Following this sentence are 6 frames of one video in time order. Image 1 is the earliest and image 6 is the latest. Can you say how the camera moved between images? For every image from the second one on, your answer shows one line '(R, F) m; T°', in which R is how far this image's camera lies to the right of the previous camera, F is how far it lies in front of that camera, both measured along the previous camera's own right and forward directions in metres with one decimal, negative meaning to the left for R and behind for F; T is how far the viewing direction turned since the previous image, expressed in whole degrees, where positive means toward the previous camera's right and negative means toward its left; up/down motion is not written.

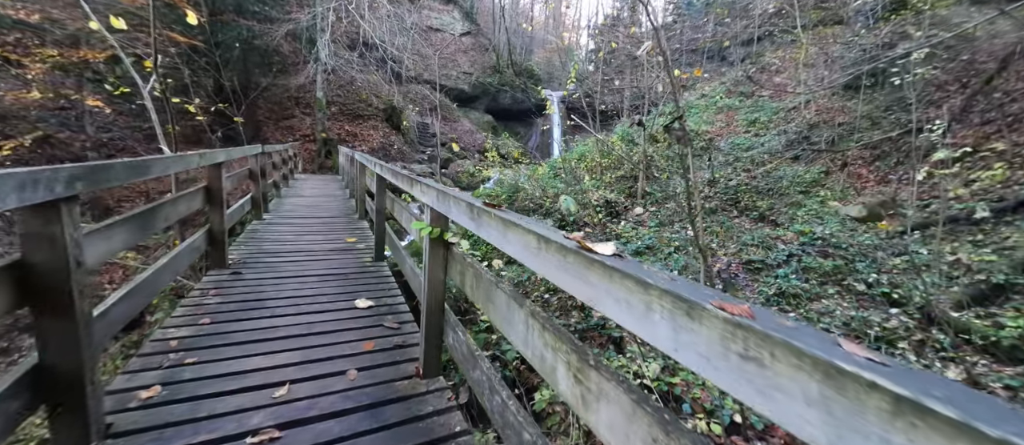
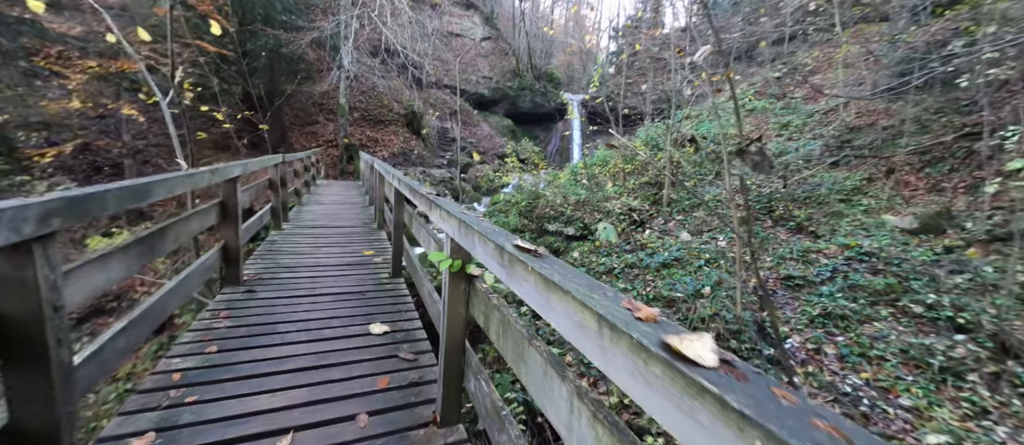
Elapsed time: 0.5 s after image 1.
(0.0, +0.1) m; -3°
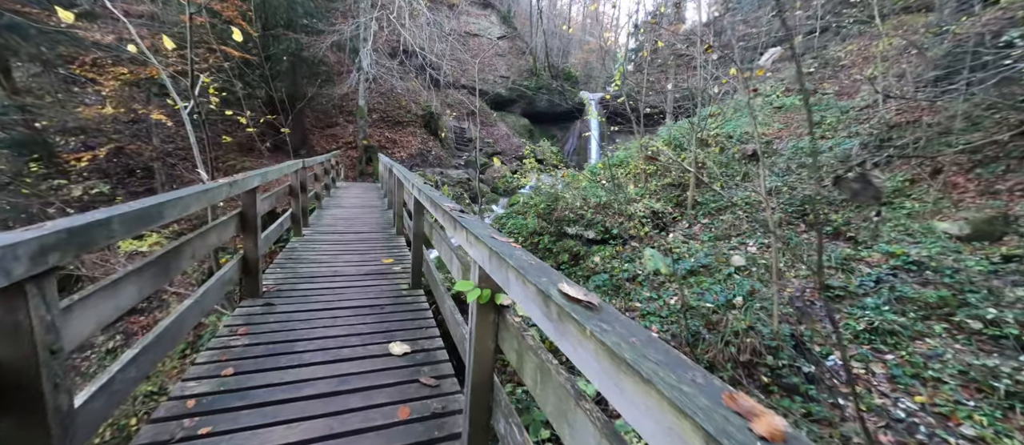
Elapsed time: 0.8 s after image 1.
(0.0, +0.1) m; -3°
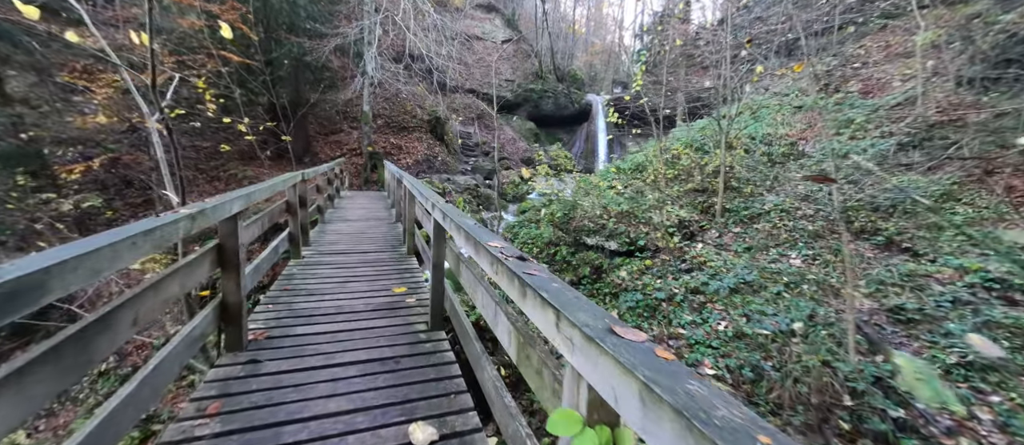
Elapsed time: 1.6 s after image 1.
(-0.2, +0.3) m; -1°
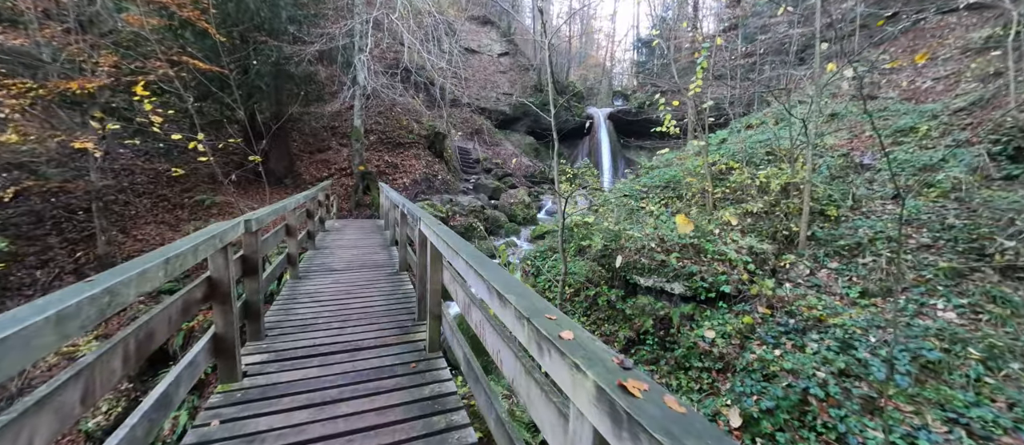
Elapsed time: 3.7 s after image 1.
(-0.4, +1.0) m; +1°
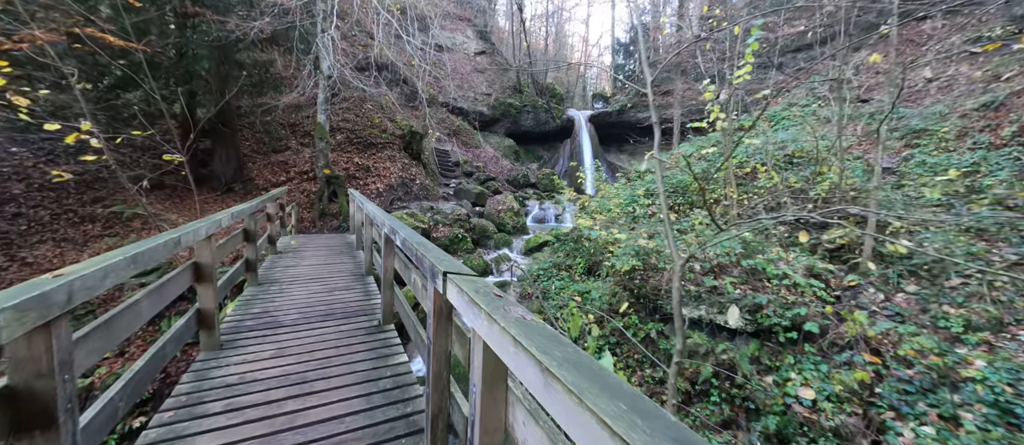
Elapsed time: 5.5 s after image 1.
(-0.3, +0.9) m; +4°
